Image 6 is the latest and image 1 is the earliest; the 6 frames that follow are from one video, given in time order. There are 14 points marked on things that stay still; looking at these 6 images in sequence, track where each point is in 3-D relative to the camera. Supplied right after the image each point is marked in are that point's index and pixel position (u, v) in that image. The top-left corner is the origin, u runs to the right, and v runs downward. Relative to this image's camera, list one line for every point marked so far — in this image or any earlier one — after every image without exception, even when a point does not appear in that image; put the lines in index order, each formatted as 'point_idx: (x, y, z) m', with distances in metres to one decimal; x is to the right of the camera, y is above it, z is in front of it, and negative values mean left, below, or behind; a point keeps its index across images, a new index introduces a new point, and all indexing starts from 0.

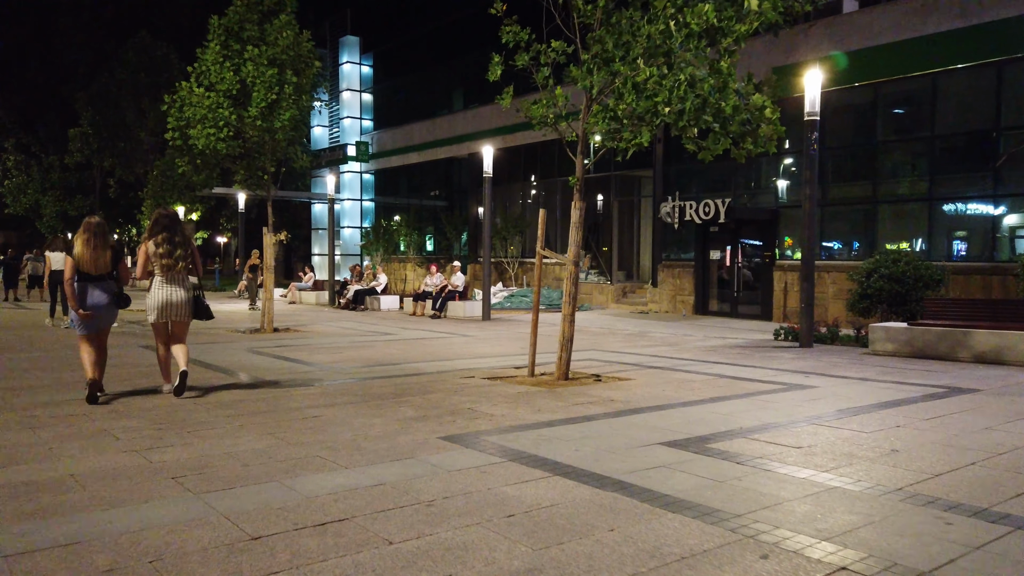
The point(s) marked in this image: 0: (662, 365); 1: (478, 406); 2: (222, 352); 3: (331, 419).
0: (+1.9, -1.0, +10.4) m
1: (-0.3, -1.0, +7.4) m
2: (-4.4, -1.0, +12.6) m
3: (-1.5, -1.1, +6.7) m
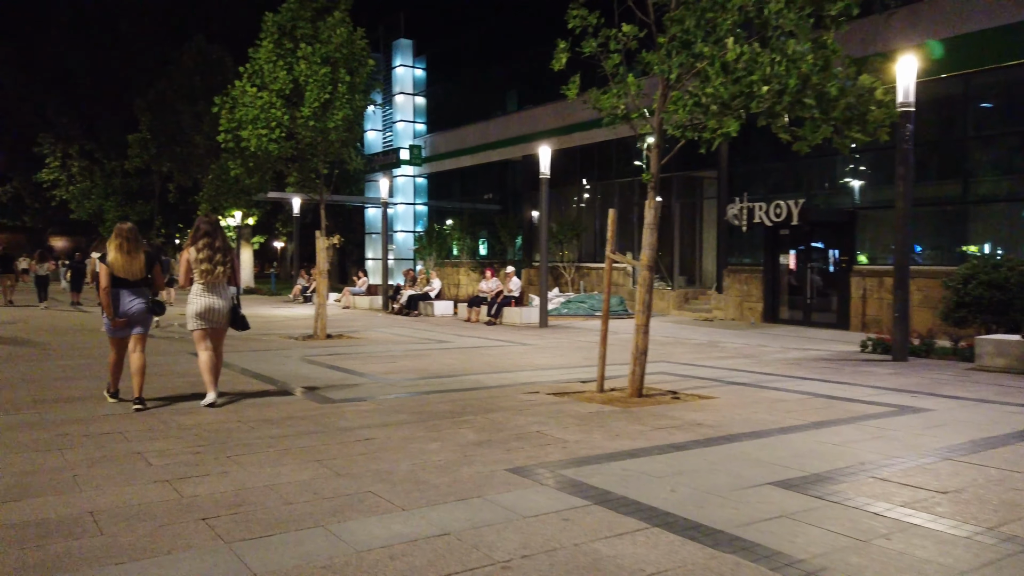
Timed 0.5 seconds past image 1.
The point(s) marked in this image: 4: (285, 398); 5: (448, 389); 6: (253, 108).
0: (+2.6, -1.1, +9.4) m
1: (+0.3, -1.1, +6.6) m
2: (-3.5, -1.1, +12.0) m
3: (-0.9, -1.1, +6.0) m
4: (-2.3, -1.1, +8.4) m
5: (-0.7, -1.1, +9.0) m
6: (-4.8, +3.3, +15.4) m
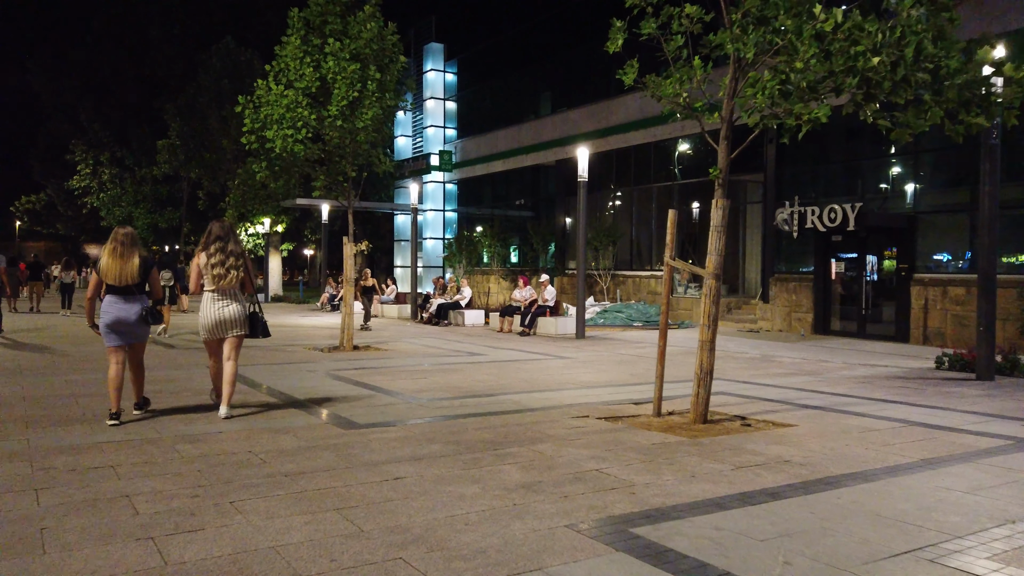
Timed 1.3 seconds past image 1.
0: (+3.1, -1.2, +8.4) m
1: (+0.6, -1.2, +5.6) m
2: (-2.9, -1.2, +11.1) m
3: (-0.6, -1.2, +5.0) m
4: (-1.8, -1.2, +7.5) m
5: (-0.2, -1.2, +8.0) m
6: (-4.1, +3.2, +14.6) m
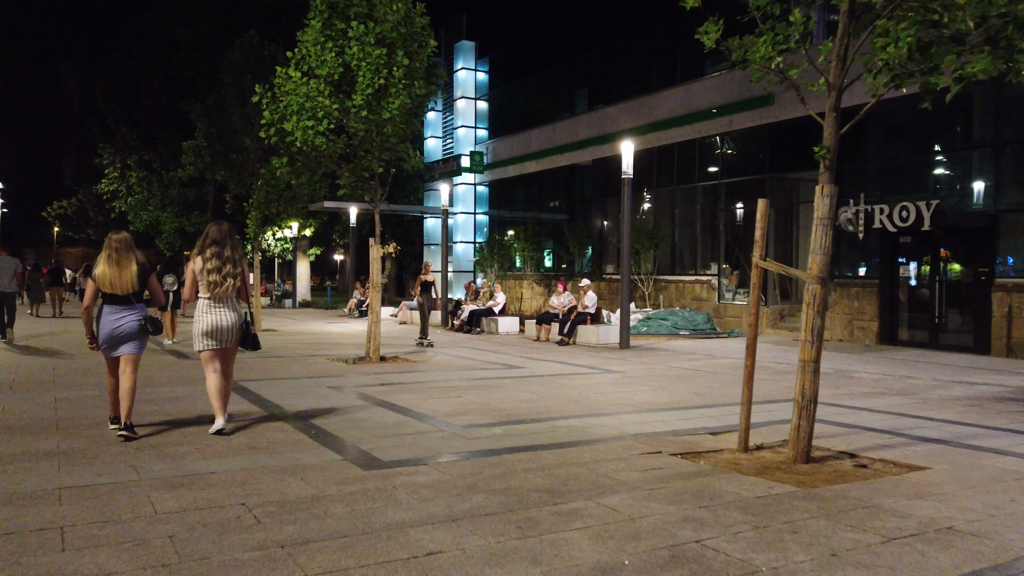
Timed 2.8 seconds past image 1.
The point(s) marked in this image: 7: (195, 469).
0: (+3.5, -1.2, +6.9) m
1: (+1.0, -1.2, +4.2) m
2: (-2.4, -1.2, +9.8) m
3: (-0.2, -1.2, +3.7) m
4: (-1.4, -1.2, +6.2) m
5: (+0.2, -1.2, +6.6) m
6: (-3.4, +3.1, +13.4) m
7: (-2.2, -1.2, +5.7) m
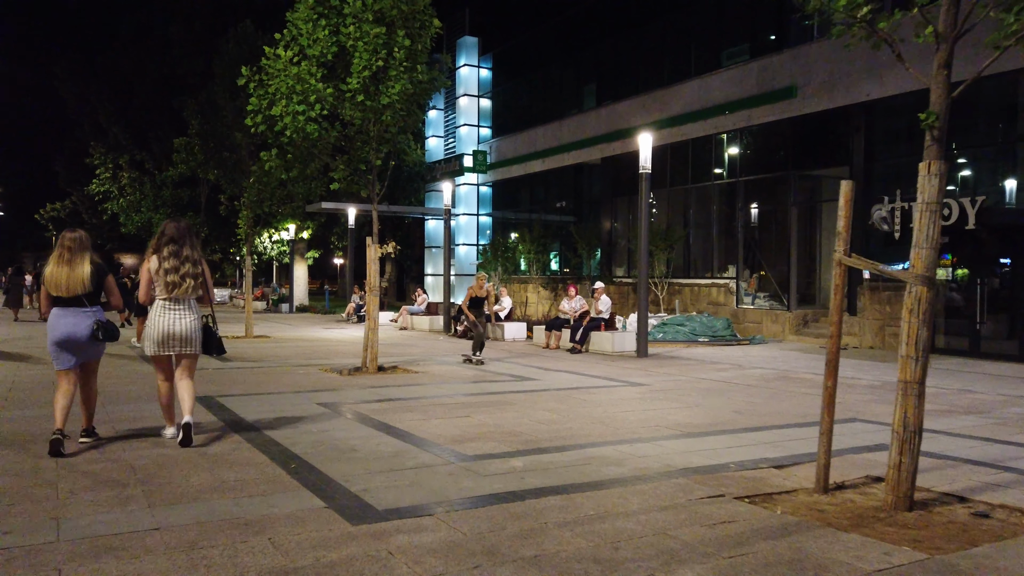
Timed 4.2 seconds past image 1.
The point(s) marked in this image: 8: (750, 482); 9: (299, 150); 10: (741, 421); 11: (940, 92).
0: (+3.7, -1.3, +5.6) m
1: (+1.1, -1.2, +2.9) m
2: (-2.2, -1.3, +8.6) m
3: (-0.1, -1.2, +2.4) m
4: (-1.3, -1.3, +4.9) m
5: (+0.4, -1.3, +5.4) m
6: (-3.3, +3.0, +12.1) m
7: (-2.0, -1.3, +4.4) m
8: (+1.6, -1.3, +5.5) m
9: (-3.3, +2.1, +12.8) m
10: (+2.3, -1.3, +8.2) m
11: (+2.5, +1.1, +4.9) m
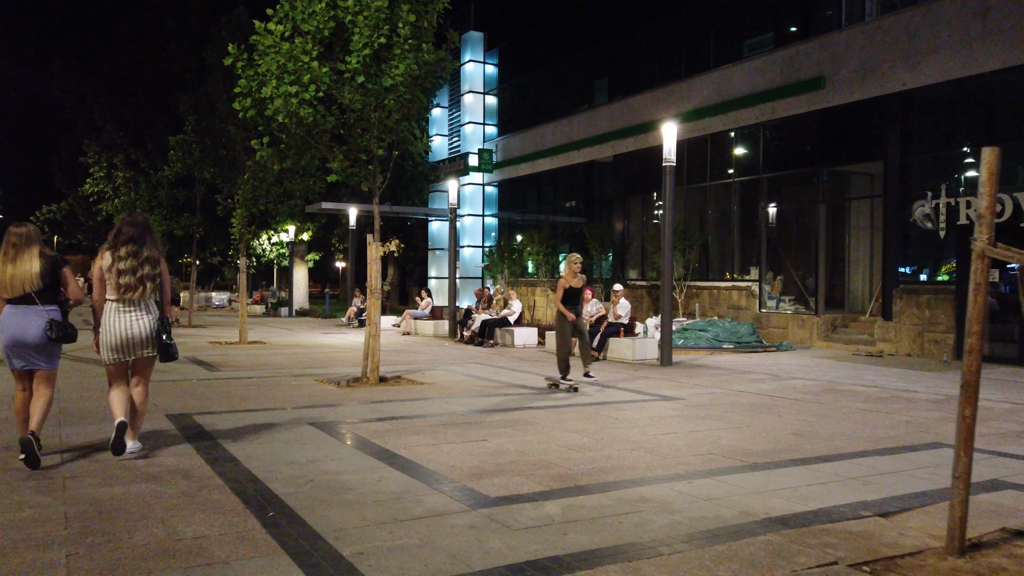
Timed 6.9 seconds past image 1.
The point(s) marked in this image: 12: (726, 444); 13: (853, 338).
0: (+3.9, -1.3, +4.3) m
1: (+1.3, -1.2, +1.7) m
2: (-2.0, -1.3, +7.3) m
3: (+0.1, -1.2, +1.2) m
4: (-1.1, -1.3, +3.7) m
5: (+0.6, -1.3, +4.1) m
6: (-3.0, +3.0, +10.9) m
7: (-1.8, -1.3, +3.2) m
8: (+1.8, -1.3, +4.3) m
9: (-3.1, +2.1, +11.6) m
10: (+2.5, -1.3, +7.0) m
11: (+2.7, +1.1, +3.7) m
12: (+1.8, -1.3, +7.0) m
13: (+7.4, -1.1, +18.0) m
